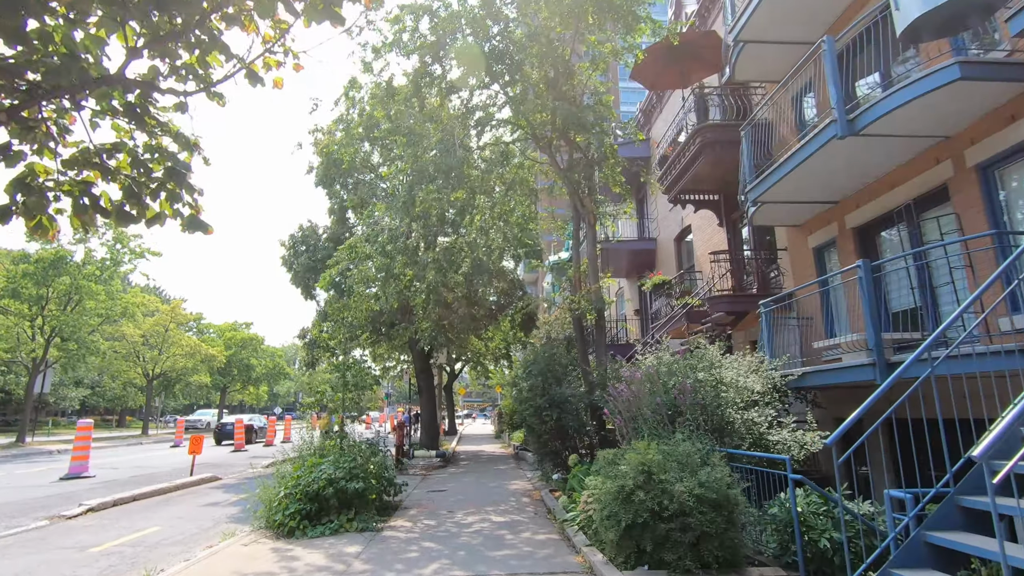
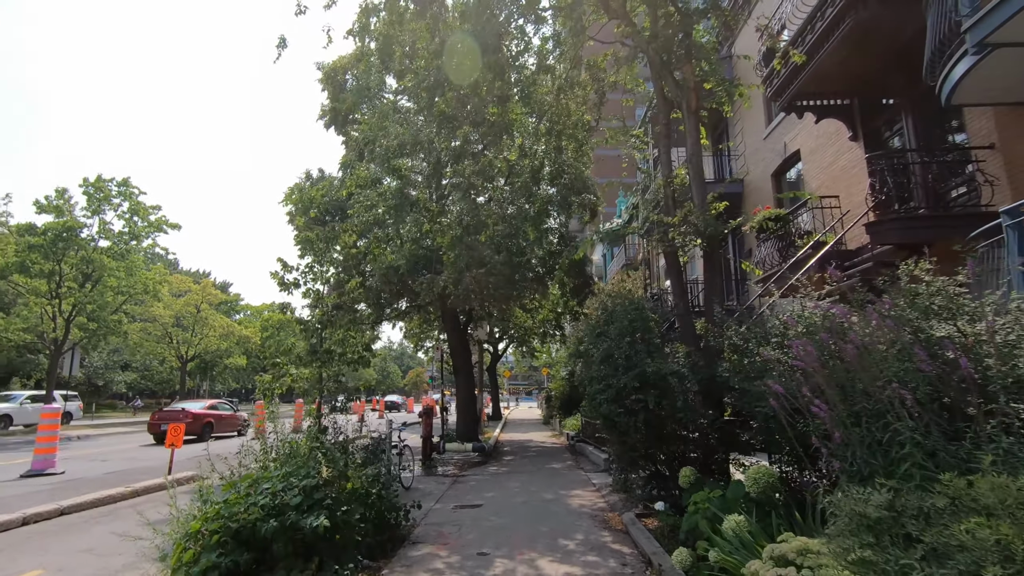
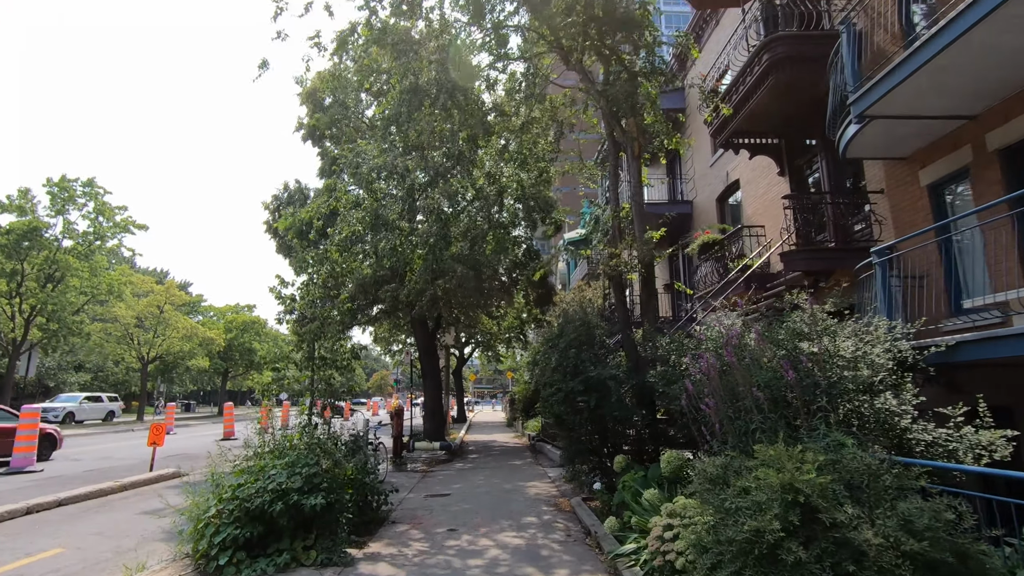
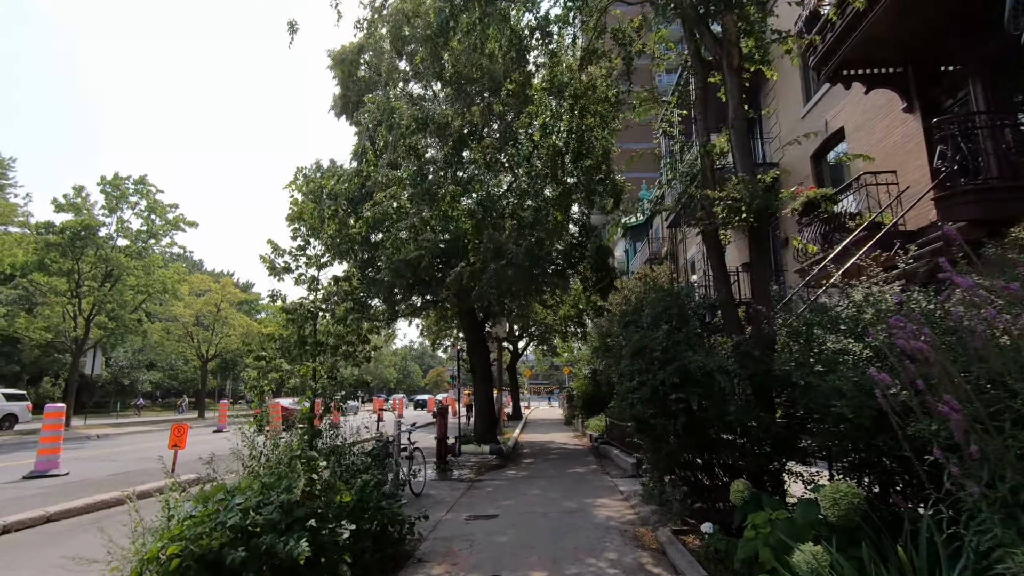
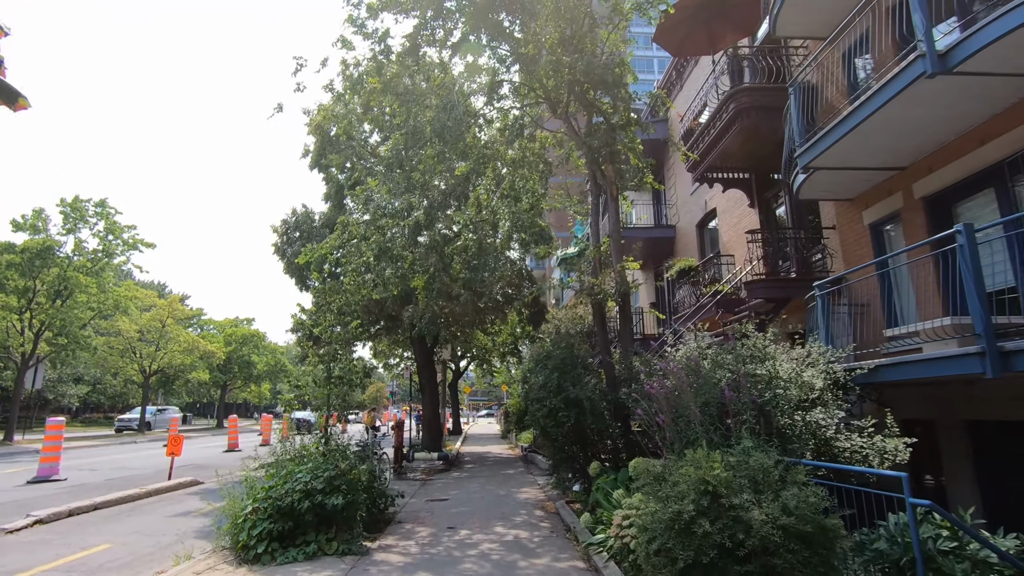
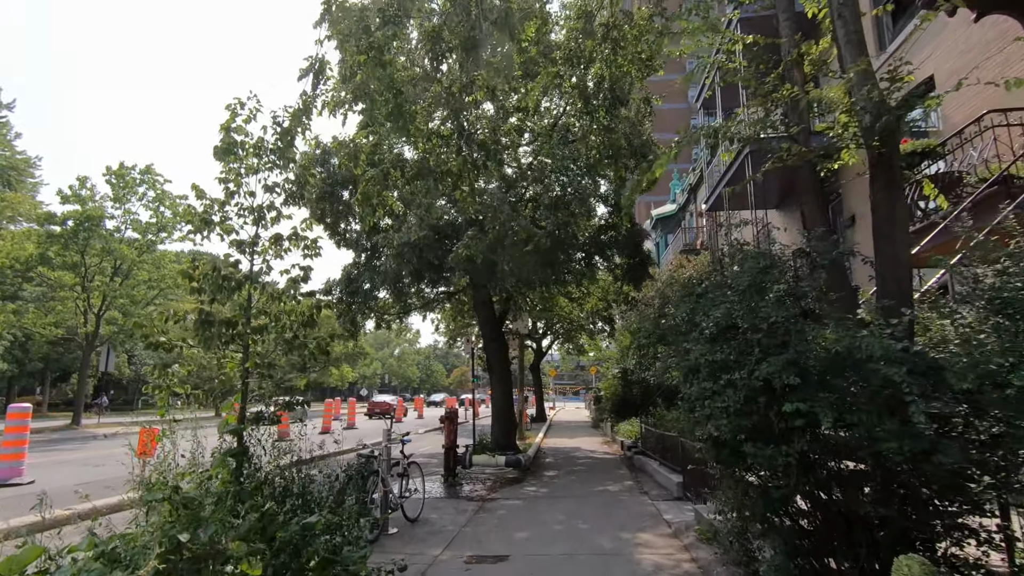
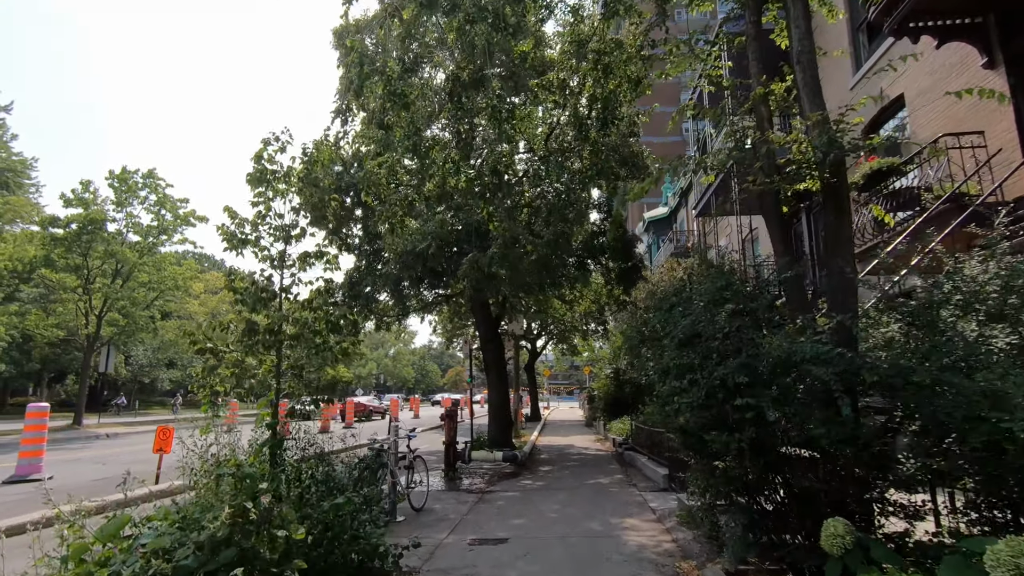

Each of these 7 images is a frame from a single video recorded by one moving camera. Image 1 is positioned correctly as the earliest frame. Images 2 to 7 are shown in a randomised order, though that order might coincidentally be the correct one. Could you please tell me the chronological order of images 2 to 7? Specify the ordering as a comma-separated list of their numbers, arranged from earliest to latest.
5, 3, 2, 4, 7, 6
